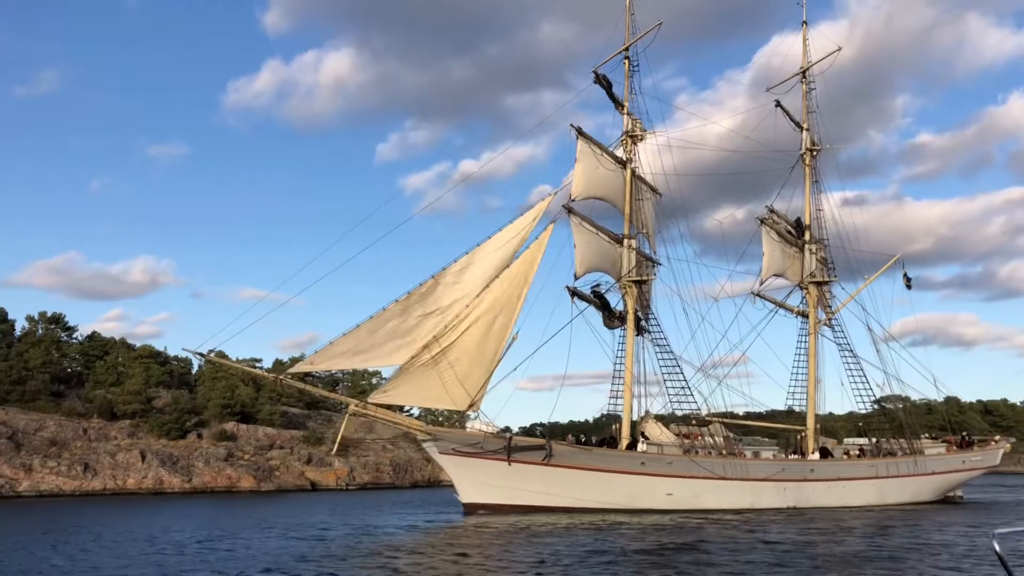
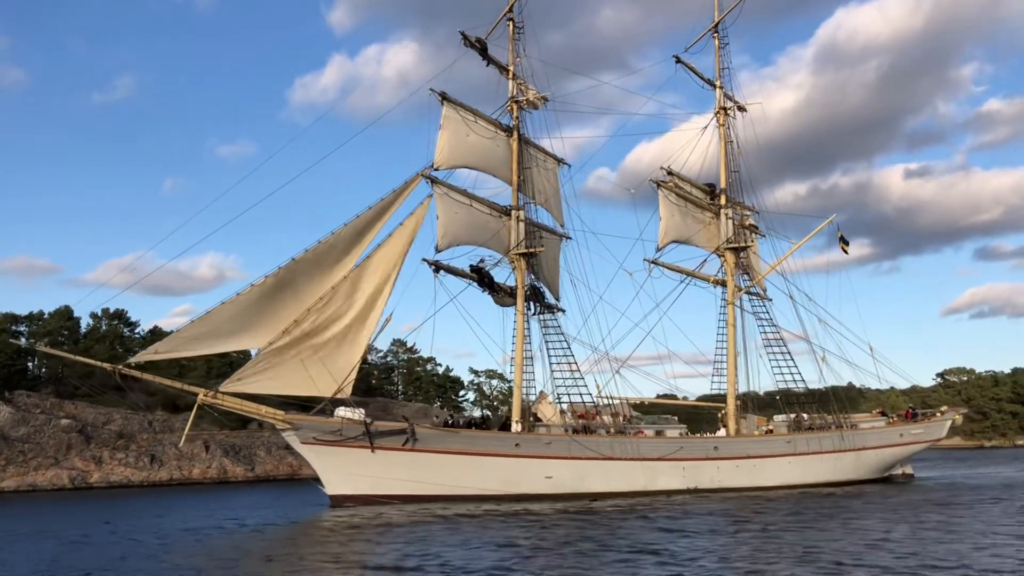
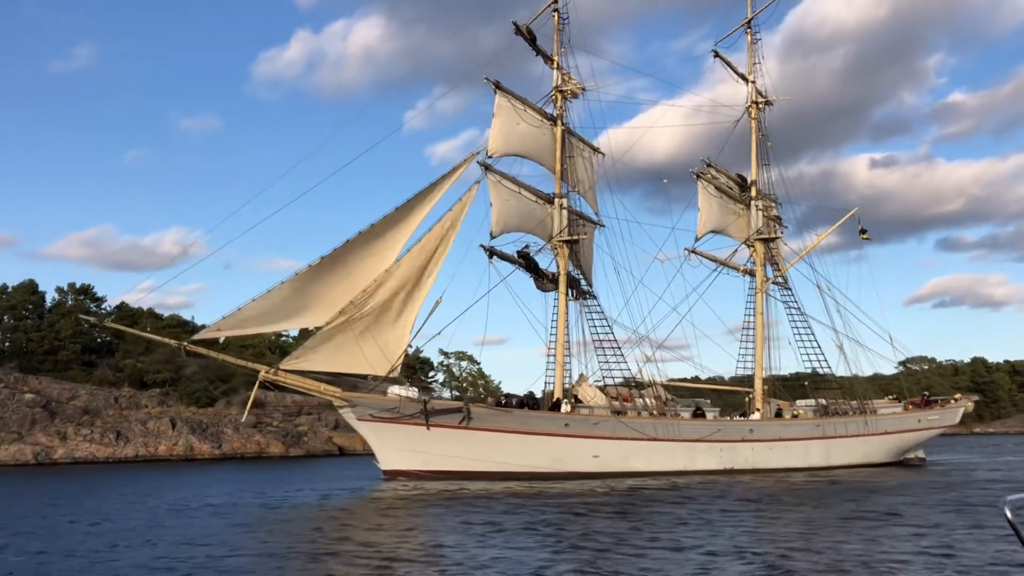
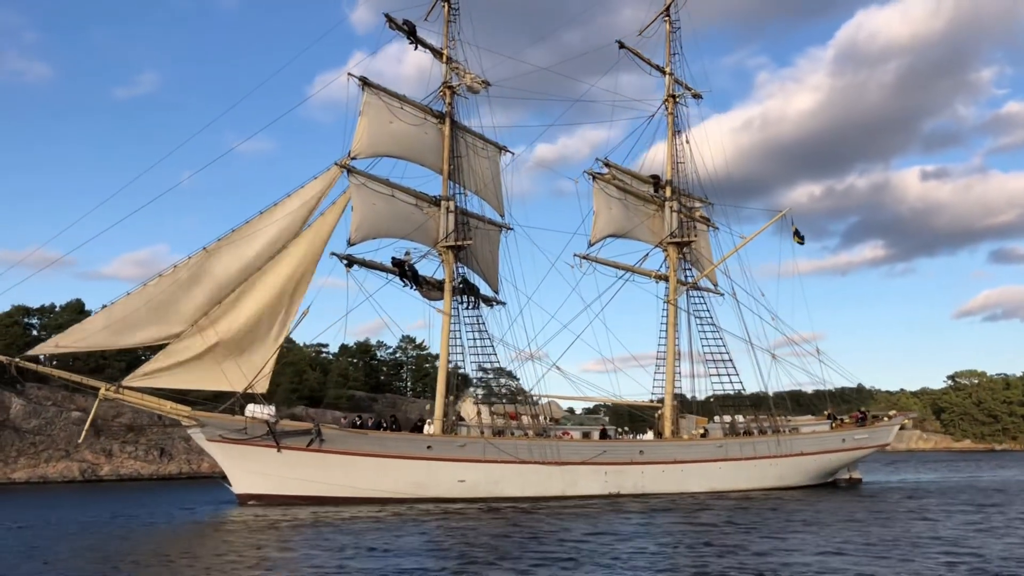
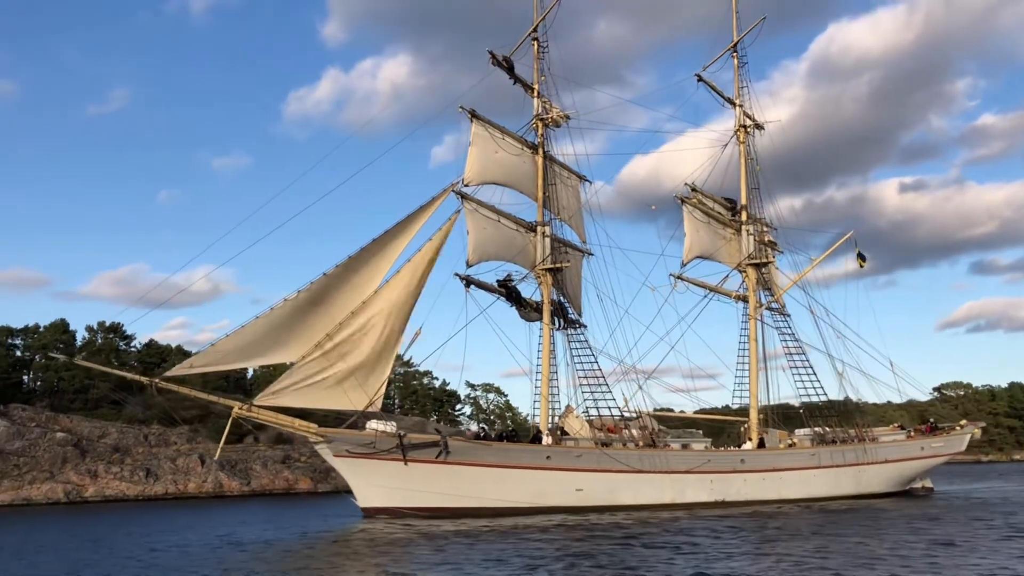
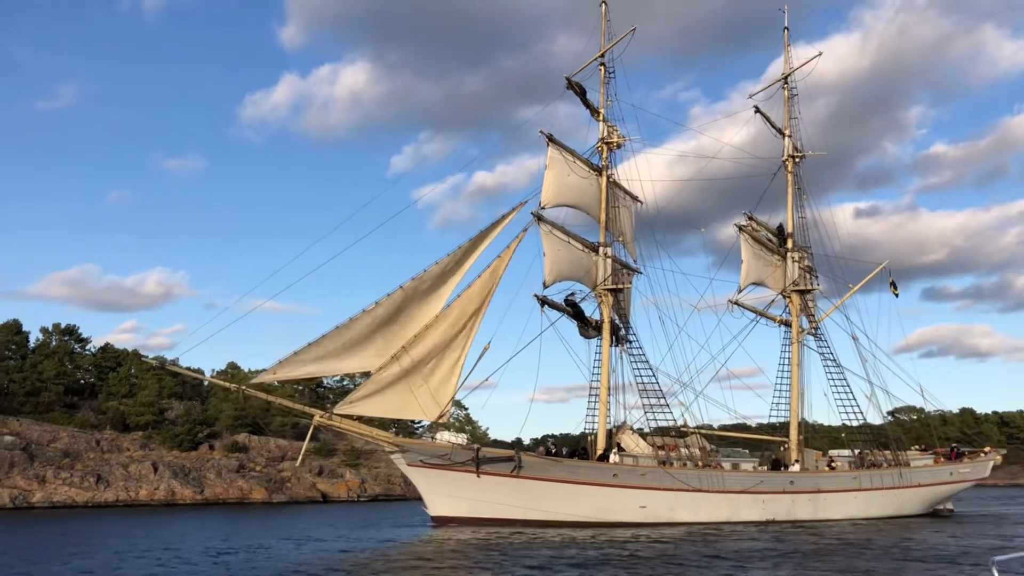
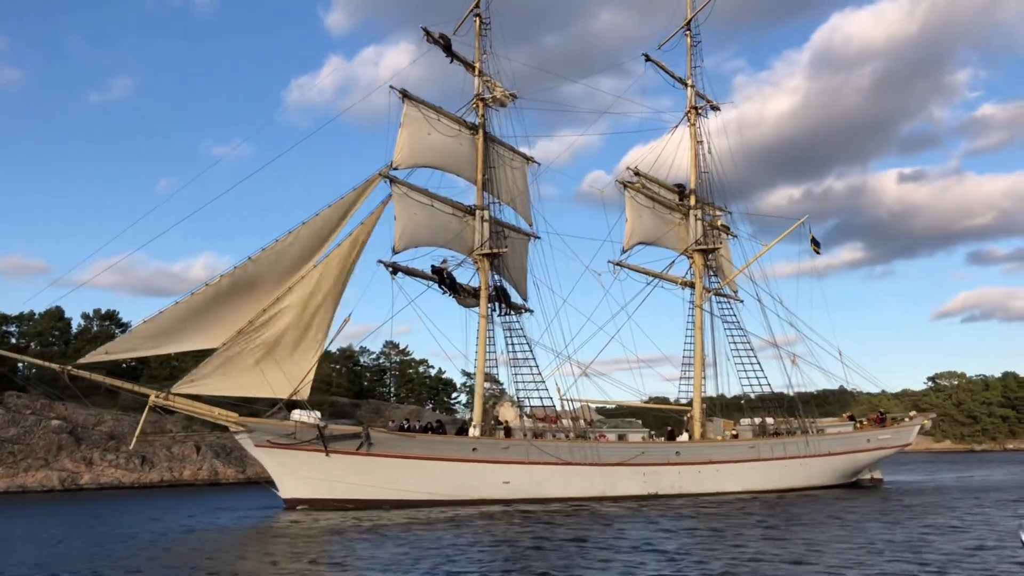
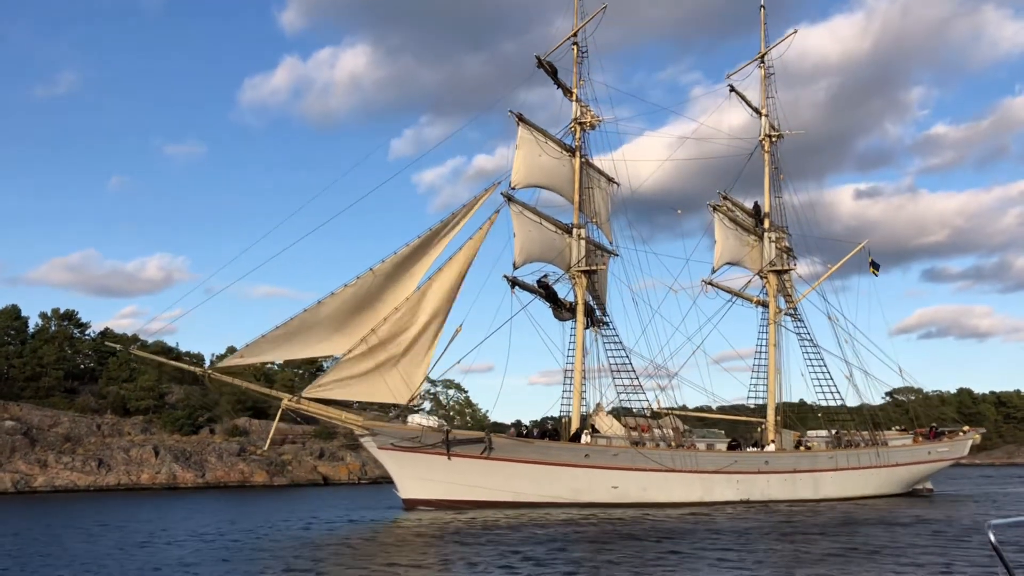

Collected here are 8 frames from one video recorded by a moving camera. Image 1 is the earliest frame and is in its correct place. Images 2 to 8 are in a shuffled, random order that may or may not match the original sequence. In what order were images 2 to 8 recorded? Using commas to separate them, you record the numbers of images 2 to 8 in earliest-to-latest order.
6, 8, 3, 5, 2, 7, 4
